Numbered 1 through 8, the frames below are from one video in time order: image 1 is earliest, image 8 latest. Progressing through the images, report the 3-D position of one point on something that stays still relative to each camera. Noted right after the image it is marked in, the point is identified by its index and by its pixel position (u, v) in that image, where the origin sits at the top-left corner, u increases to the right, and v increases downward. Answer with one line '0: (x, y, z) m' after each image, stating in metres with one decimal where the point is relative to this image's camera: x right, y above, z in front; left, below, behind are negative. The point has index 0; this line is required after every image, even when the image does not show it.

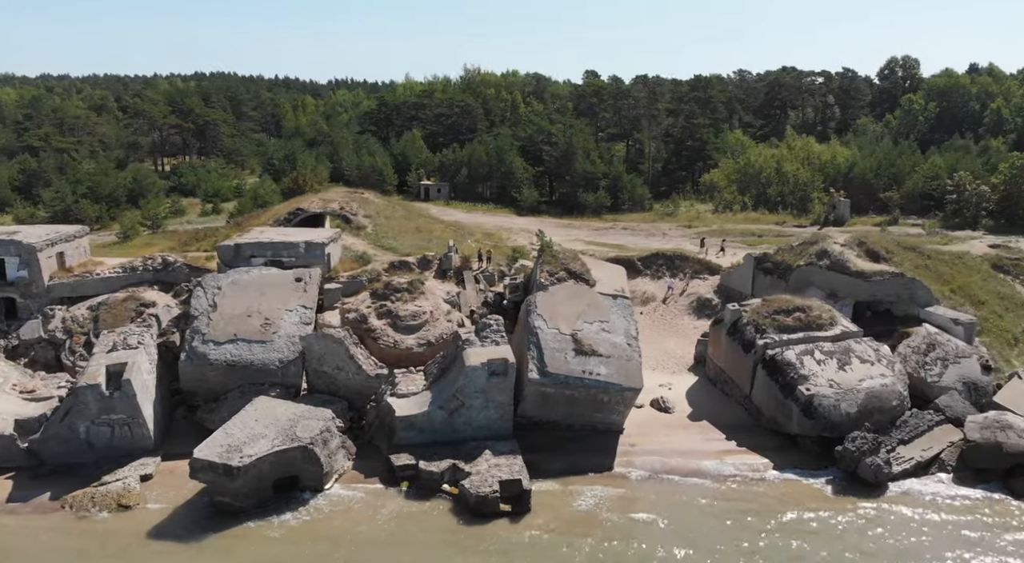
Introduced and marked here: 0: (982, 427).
0: (+8.5, -2.6, +14.4) m
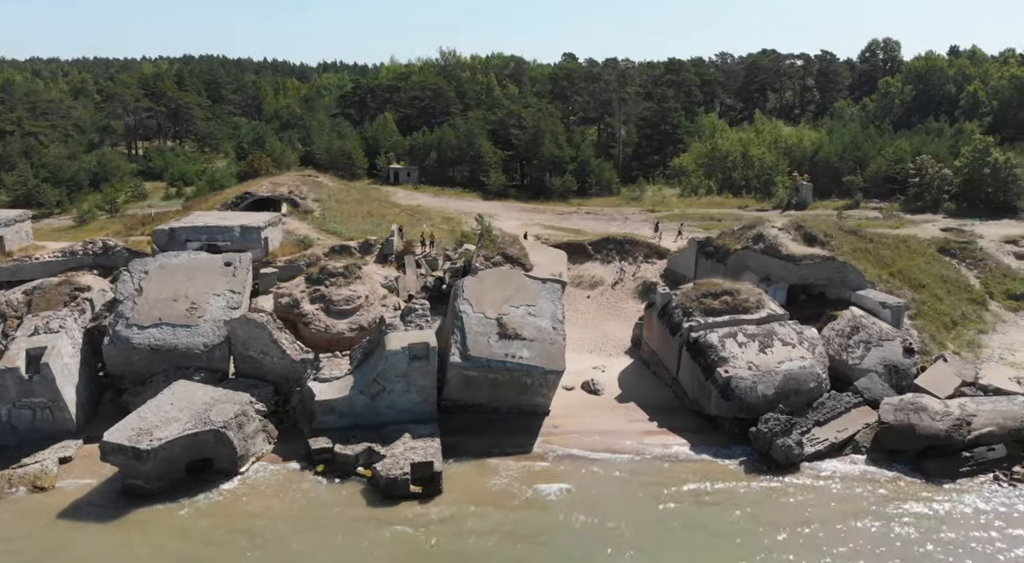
0: (+7.0, -2.3, +14.4) m
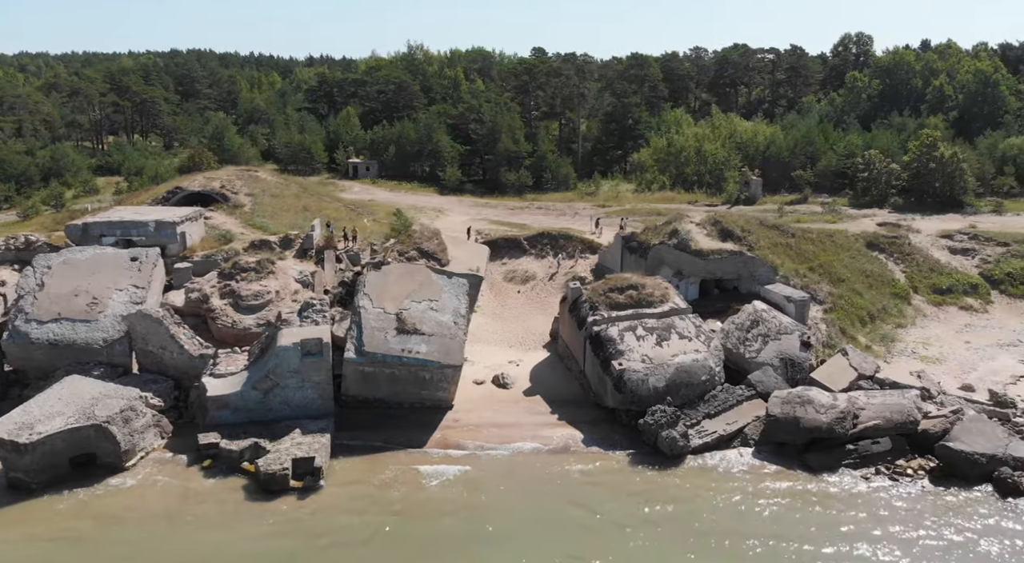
0: (+5.0, -2.2, +14.5) m
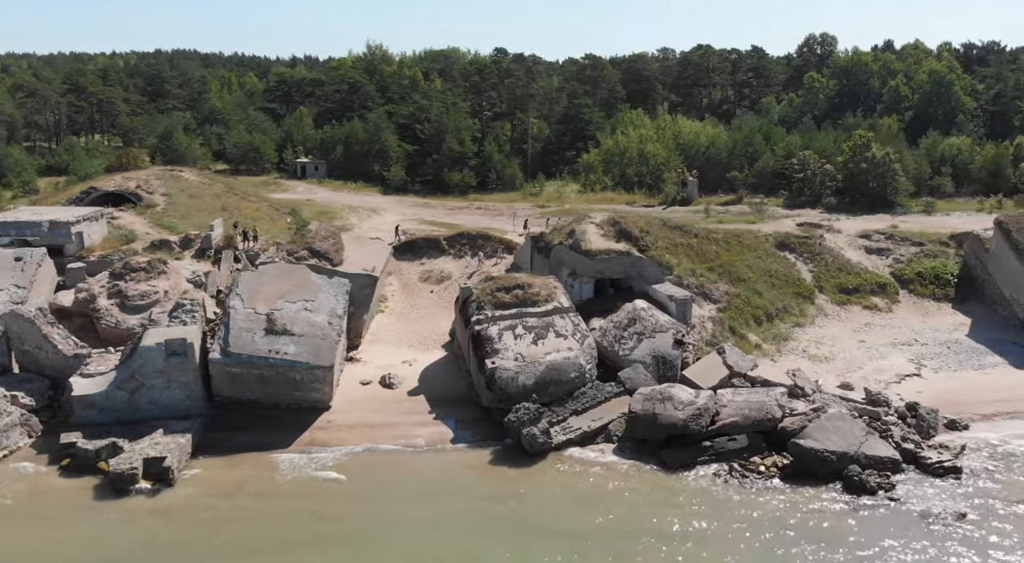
0: (+2.5, -2.2, +14.6) m
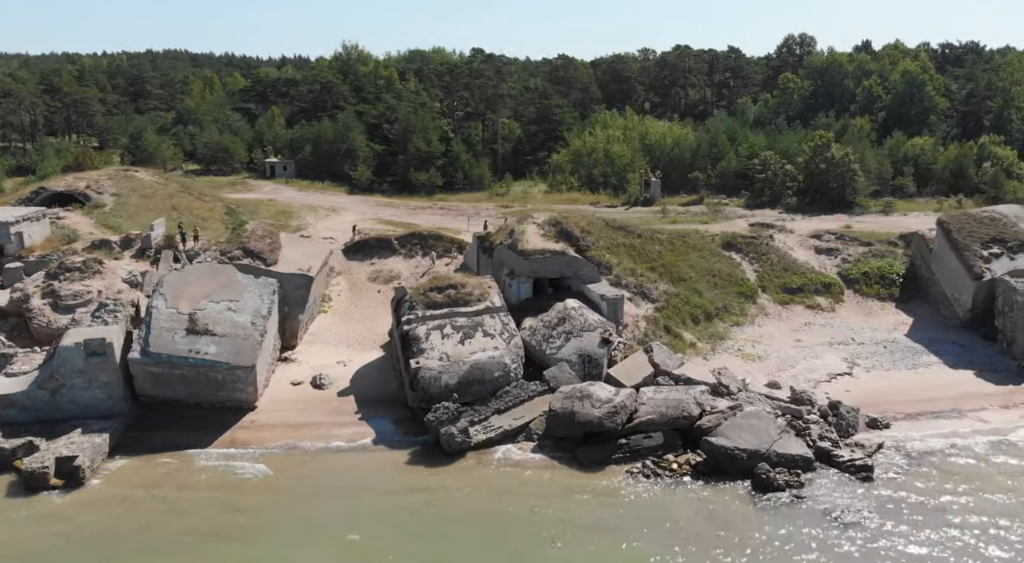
0: (+1.0, -2.2, +14.7) m
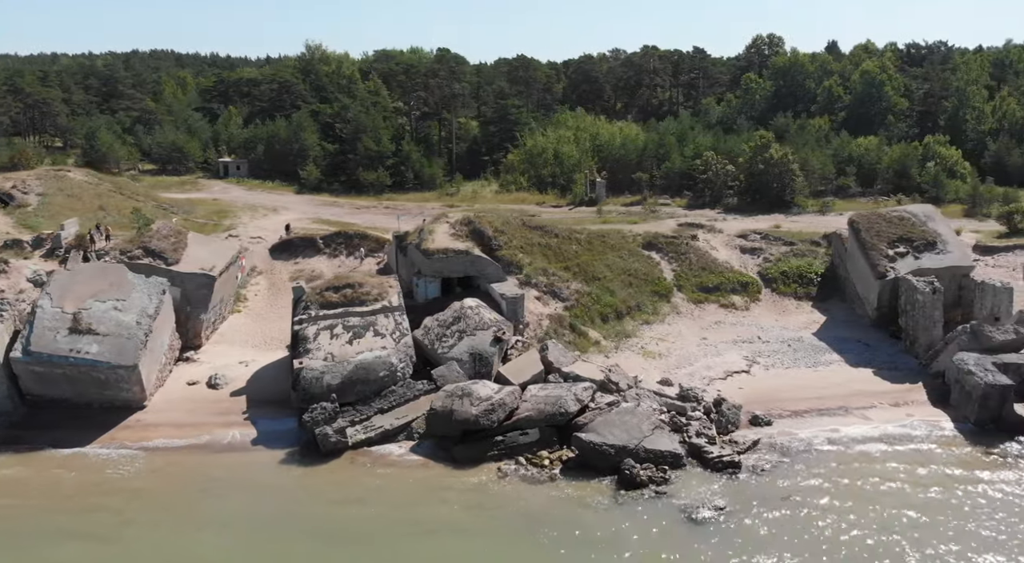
0: (-1.3, -2.2, +14.8) m
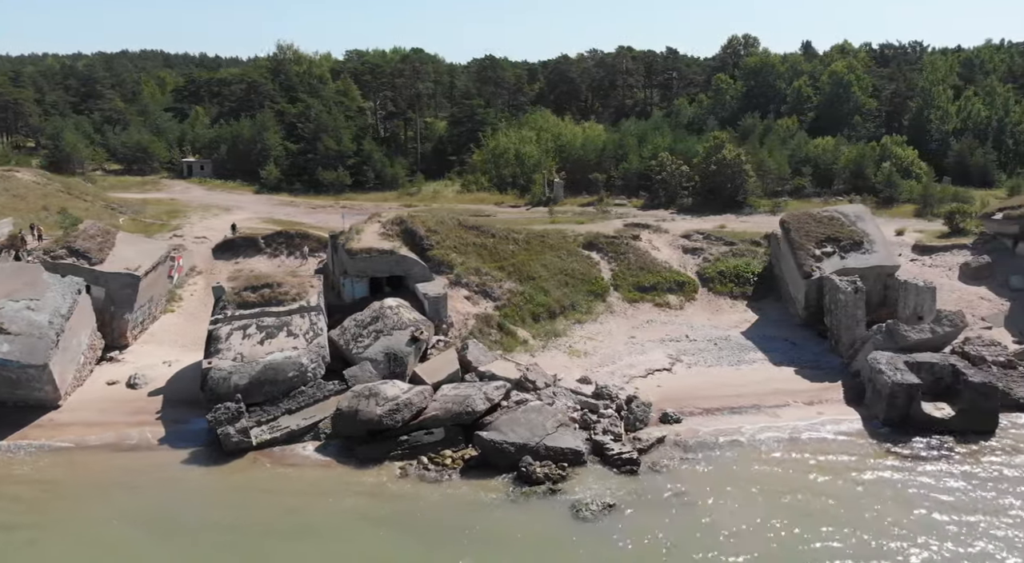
0: (-3.0, -2.2, +14.9) m
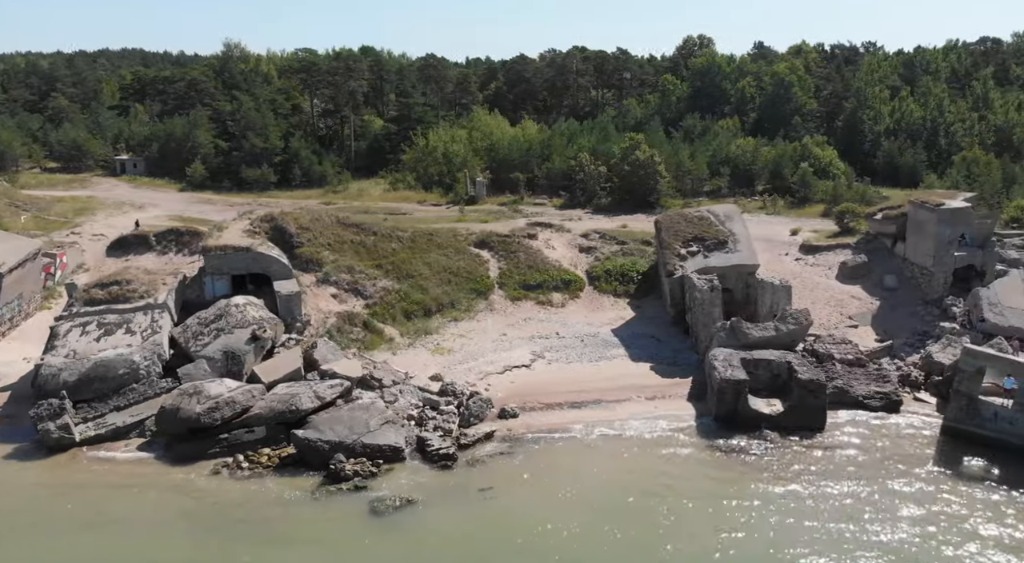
0: (-6.4, -2.1, +15.2) m
